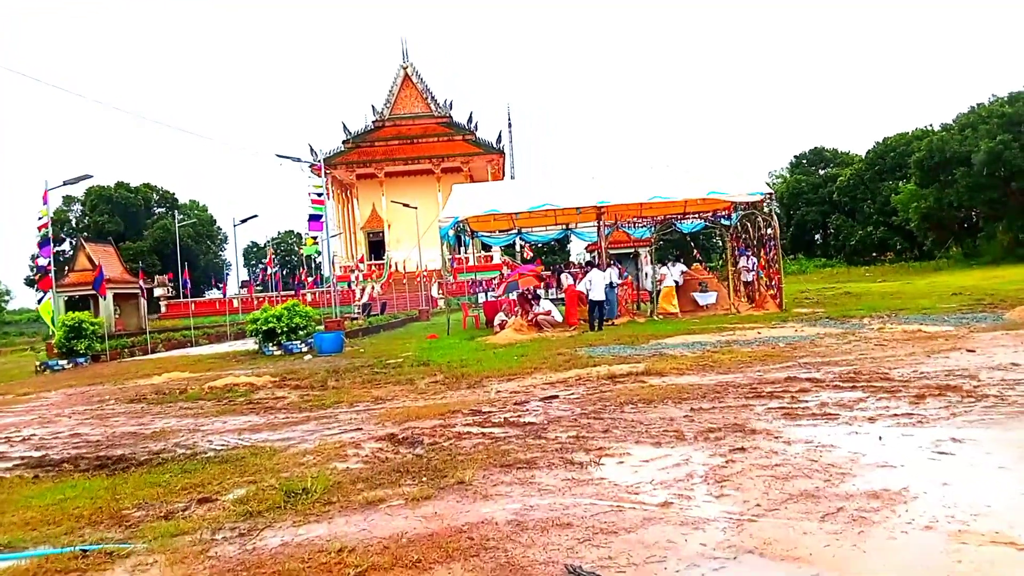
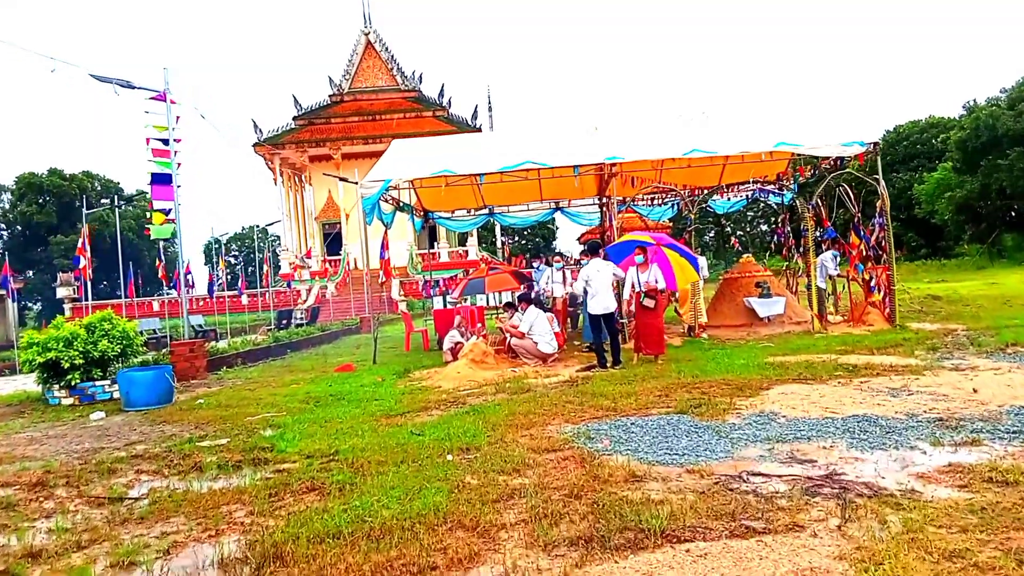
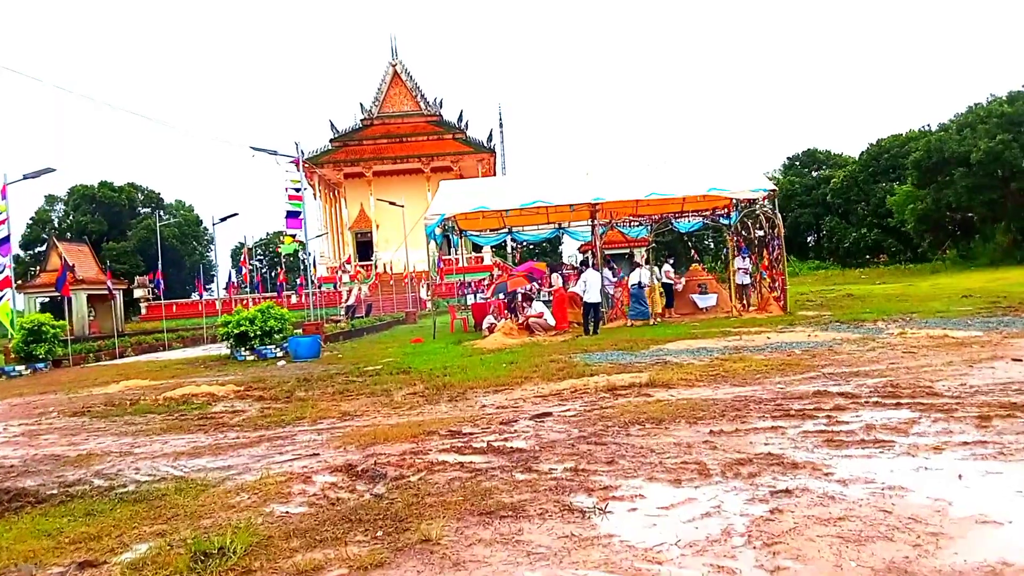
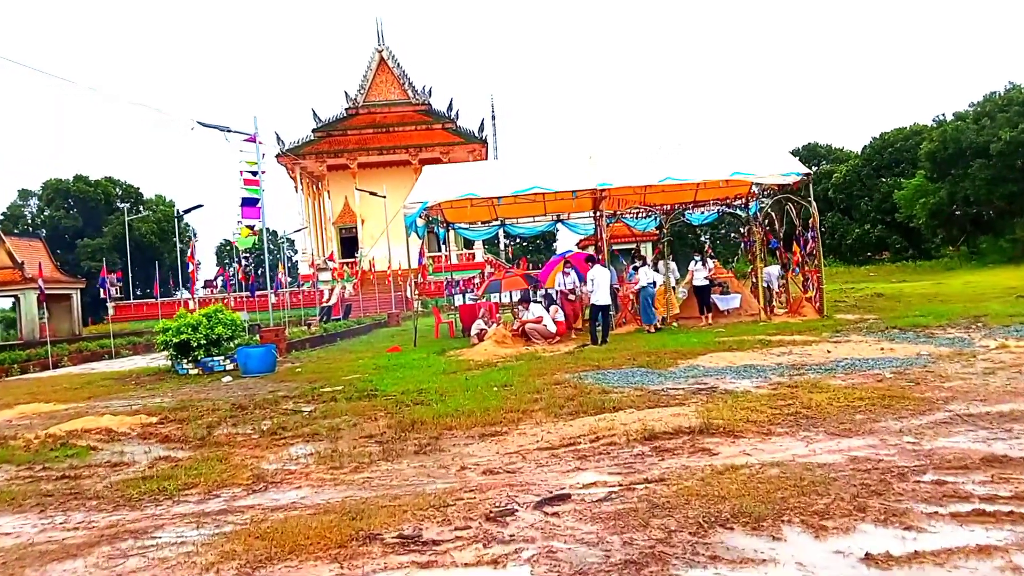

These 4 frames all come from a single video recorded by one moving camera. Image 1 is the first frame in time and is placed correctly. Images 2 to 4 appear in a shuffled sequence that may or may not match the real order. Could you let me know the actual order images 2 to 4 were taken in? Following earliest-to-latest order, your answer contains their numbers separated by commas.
3, 4, 2
